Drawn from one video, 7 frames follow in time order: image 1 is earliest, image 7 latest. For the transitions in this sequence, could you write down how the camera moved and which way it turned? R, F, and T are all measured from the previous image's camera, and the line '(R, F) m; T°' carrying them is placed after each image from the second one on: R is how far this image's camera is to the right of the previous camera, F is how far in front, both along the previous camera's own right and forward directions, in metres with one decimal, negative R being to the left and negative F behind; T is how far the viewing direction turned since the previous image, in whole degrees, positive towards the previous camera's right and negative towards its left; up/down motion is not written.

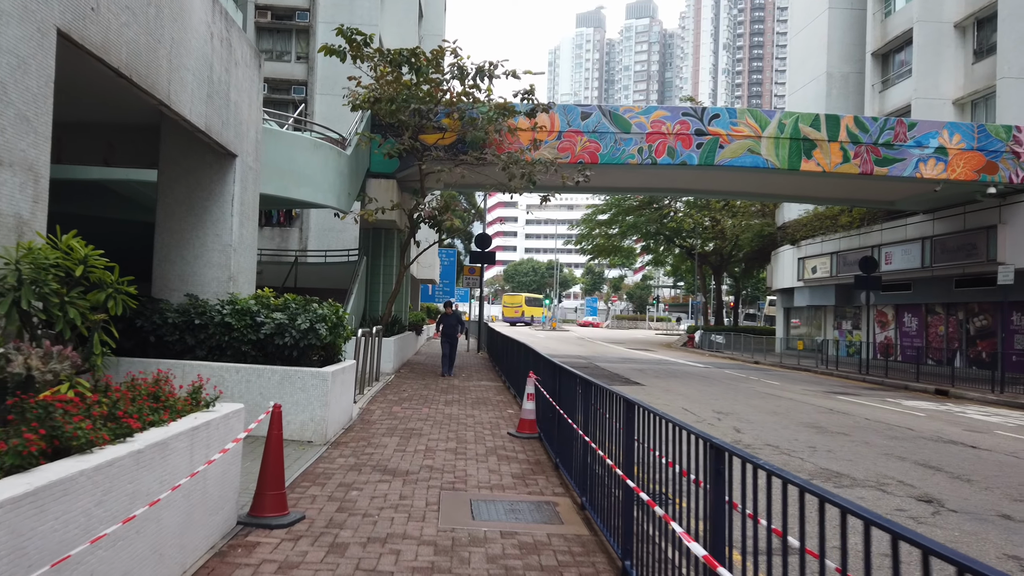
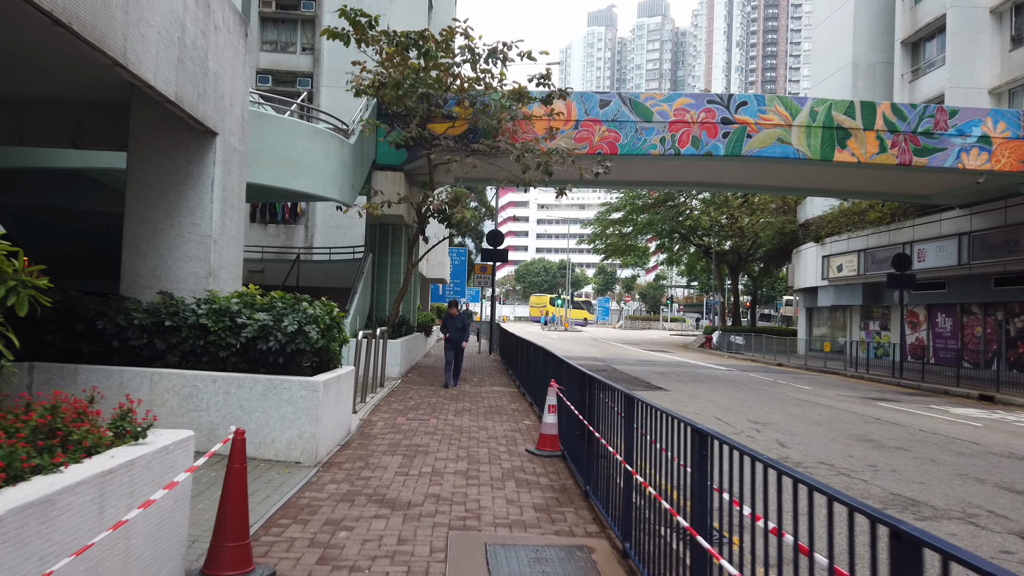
(-0.1, +1.1) m; -1°
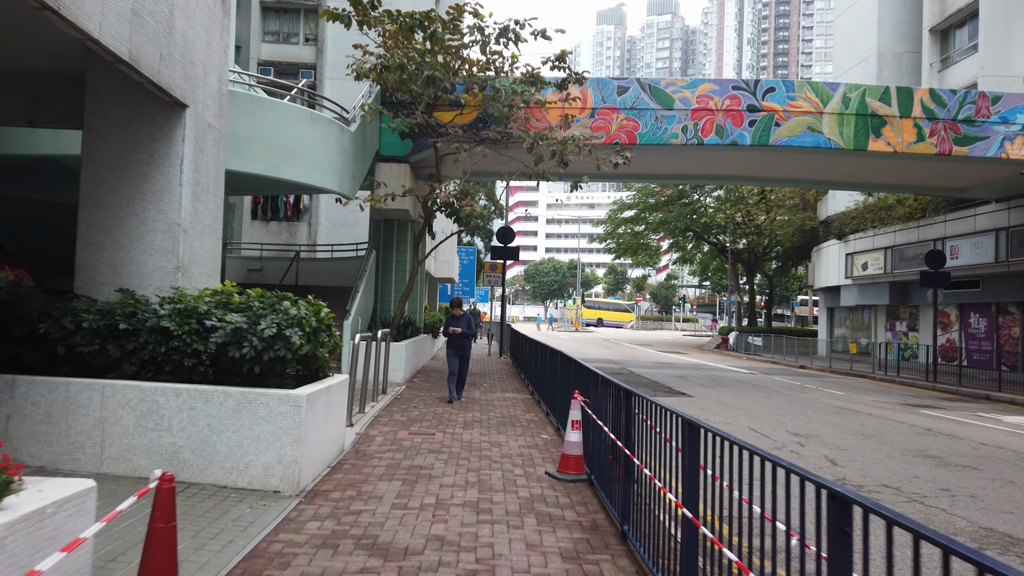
(-0.1, +1.1) m; -1°
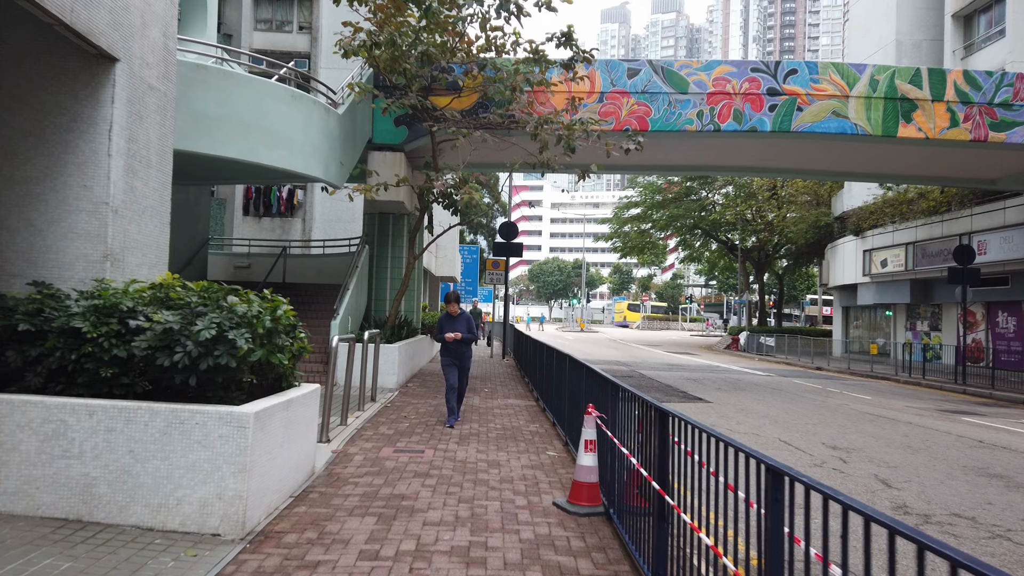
(0.0, +1.2) m; 0°
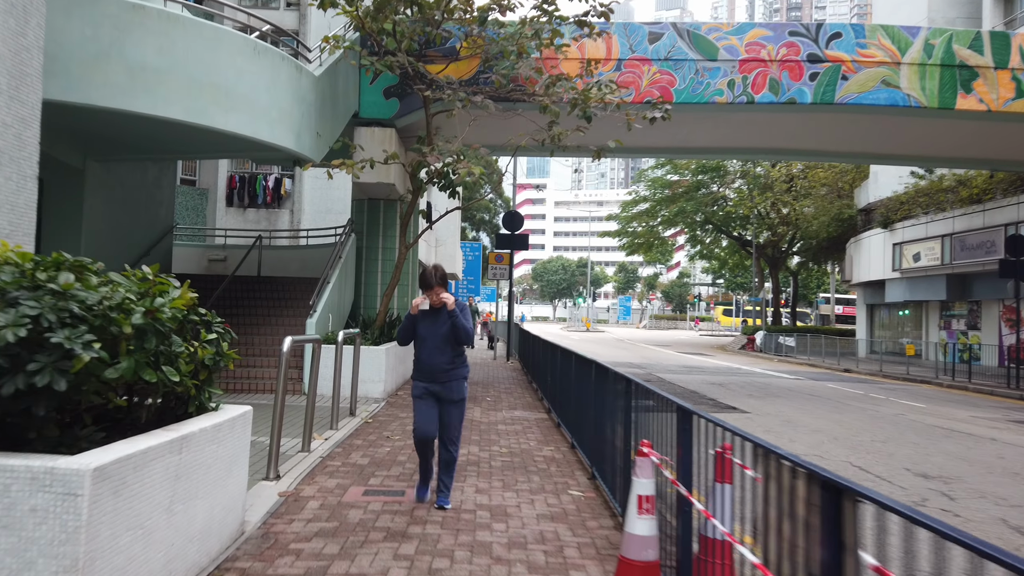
(-0.1, +1.9) m; 0°
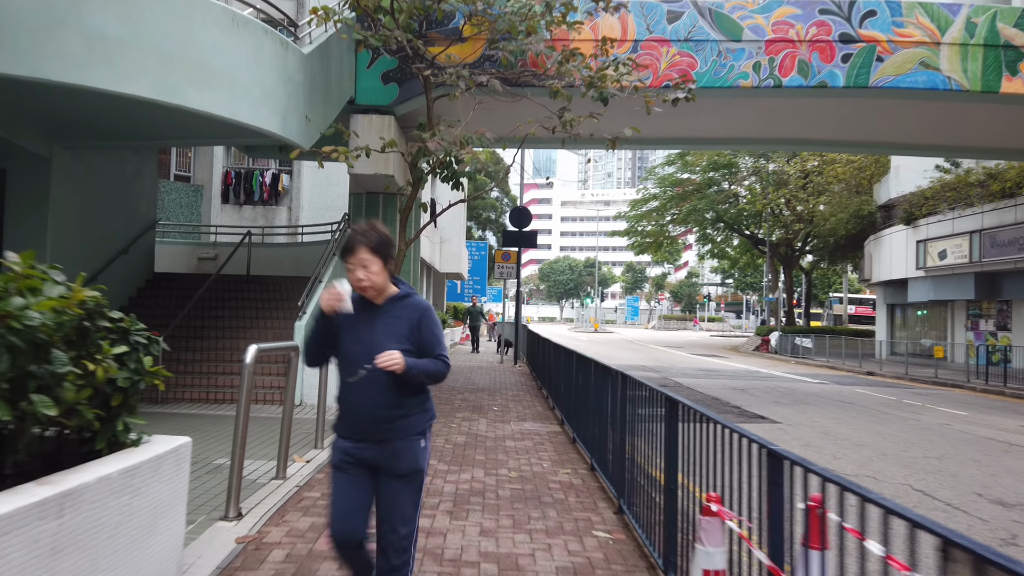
(0.0, +1.0) m; 0°
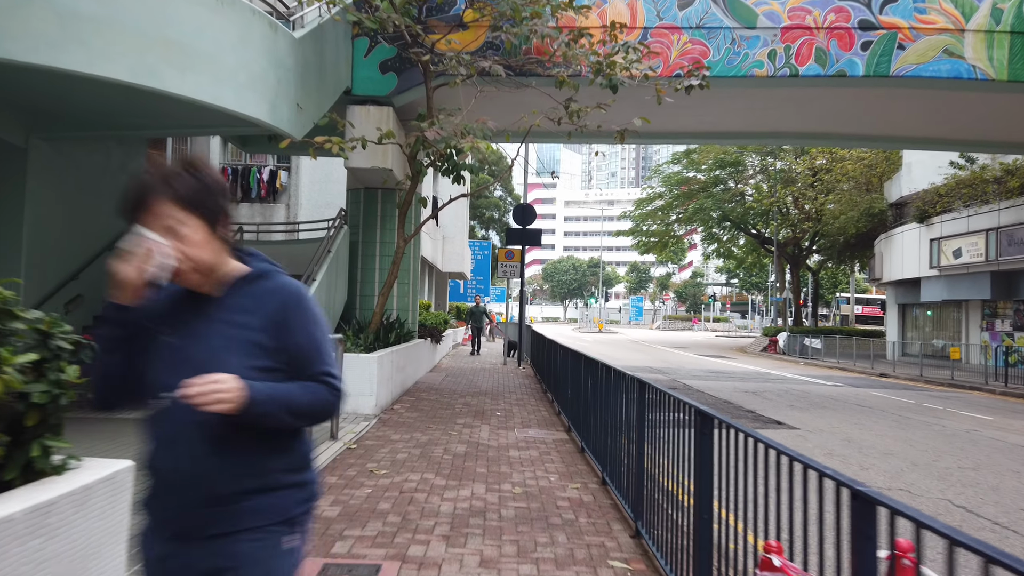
(0.0, +0.6) m; 0°
